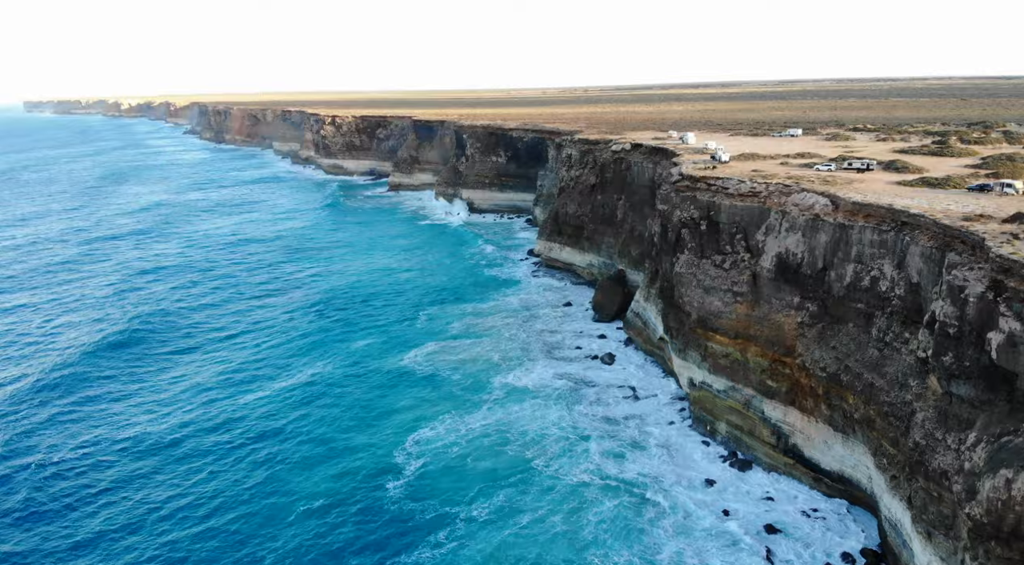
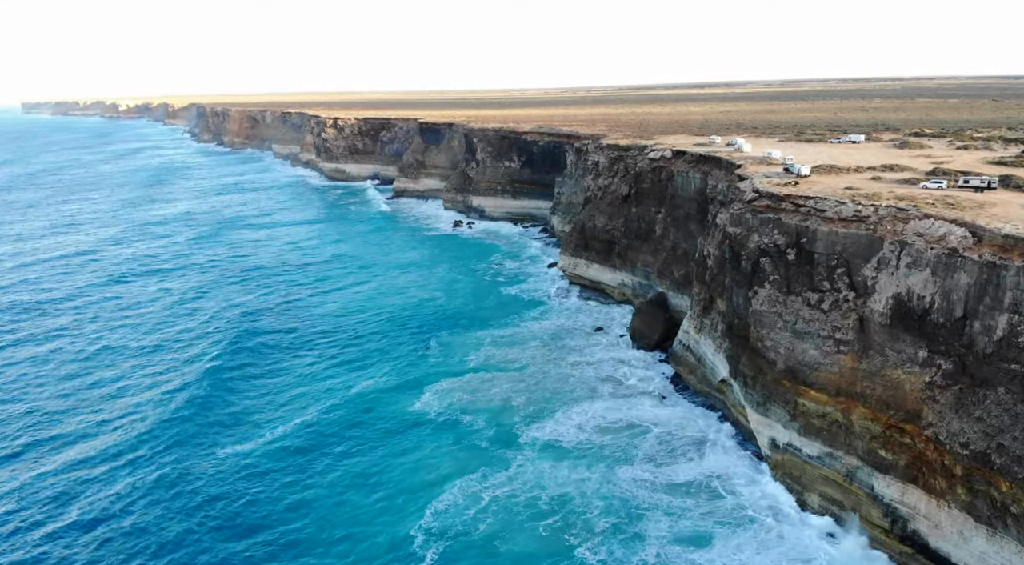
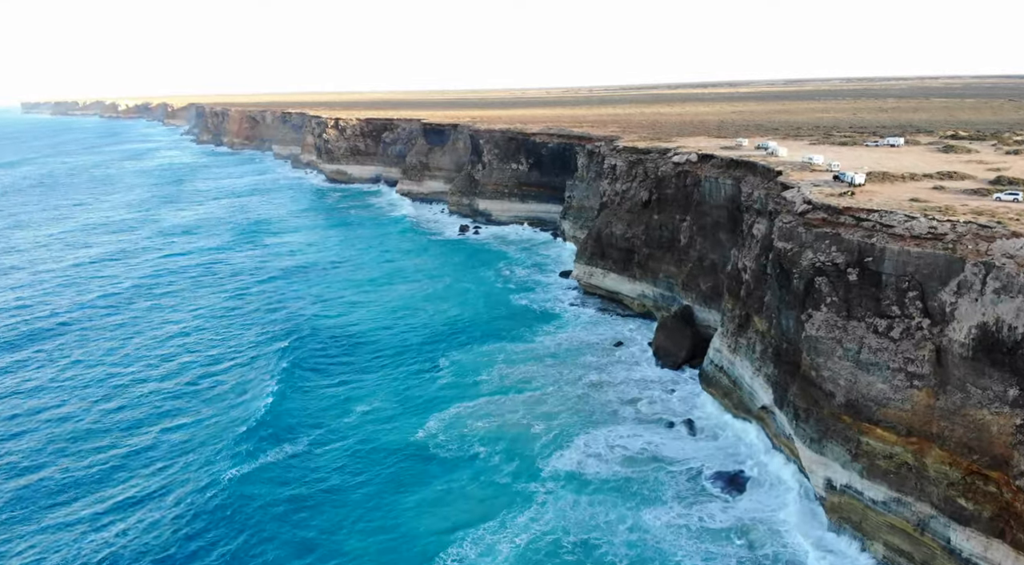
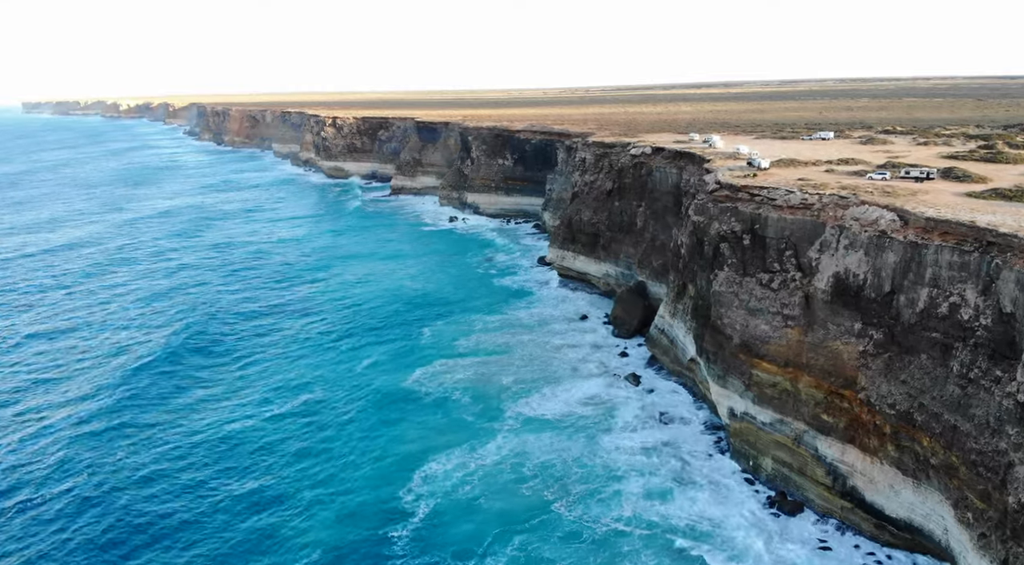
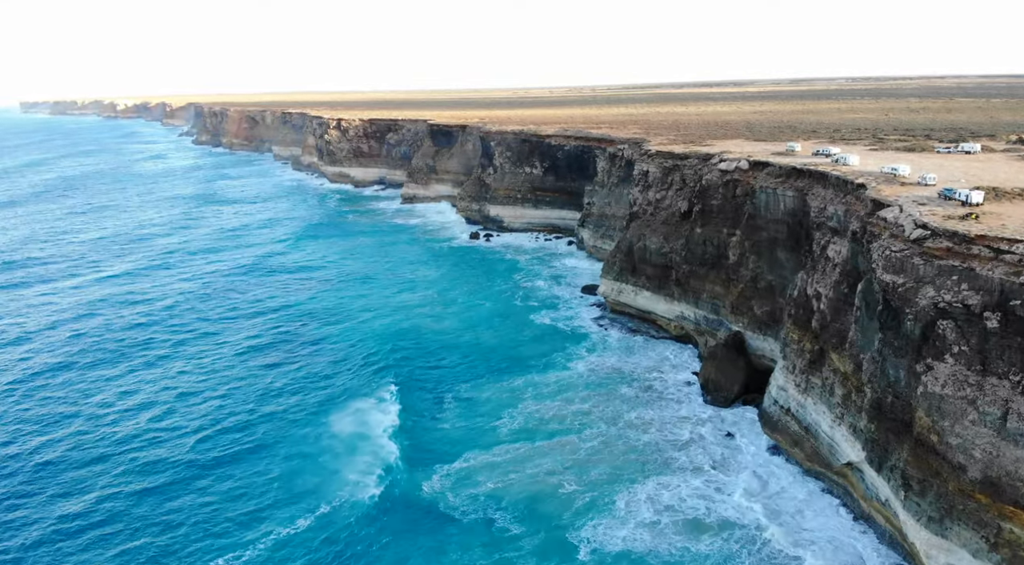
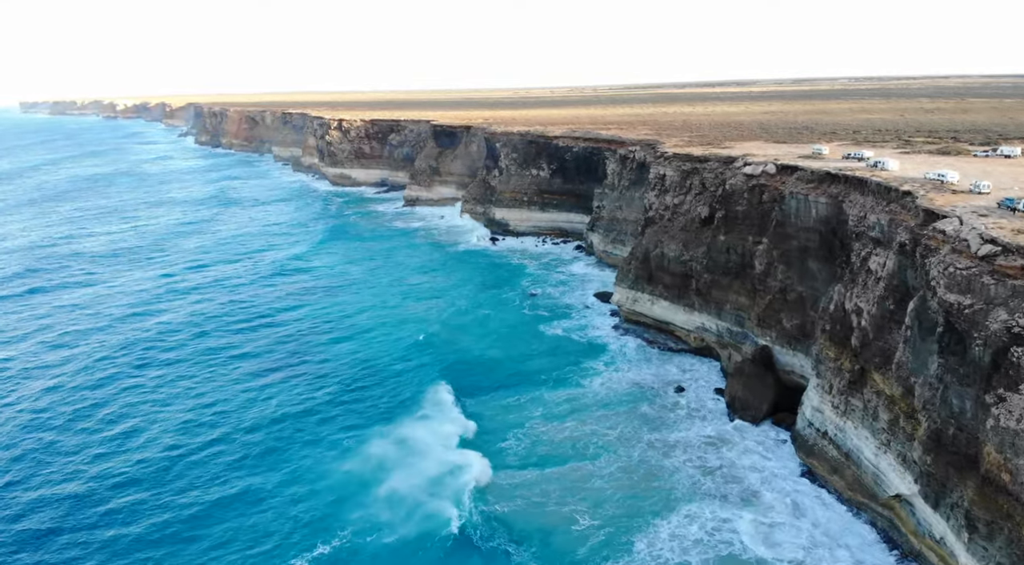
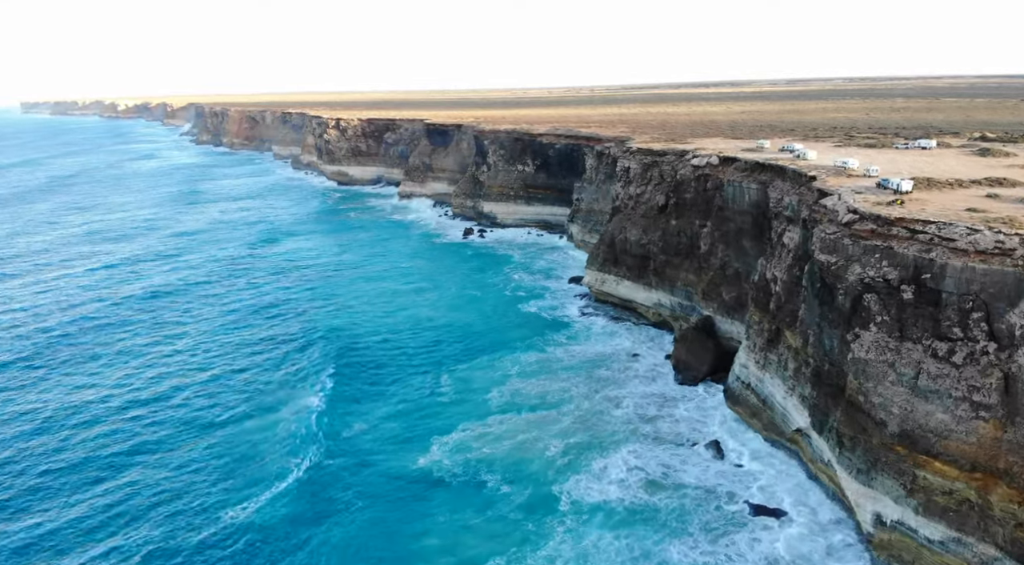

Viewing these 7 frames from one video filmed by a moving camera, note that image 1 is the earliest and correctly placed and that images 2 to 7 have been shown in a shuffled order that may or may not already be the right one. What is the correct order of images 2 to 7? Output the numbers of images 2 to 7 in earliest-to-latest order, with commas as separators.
4, 2, 3, 7, 5, 6
